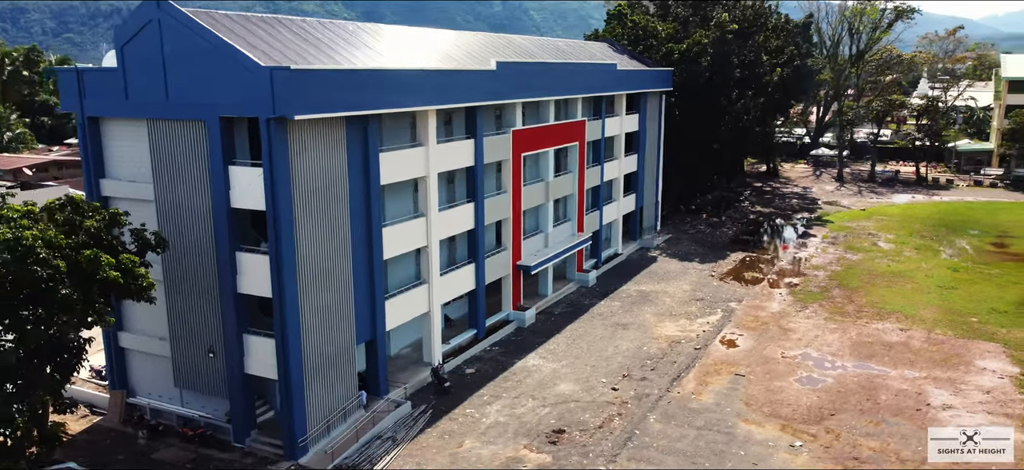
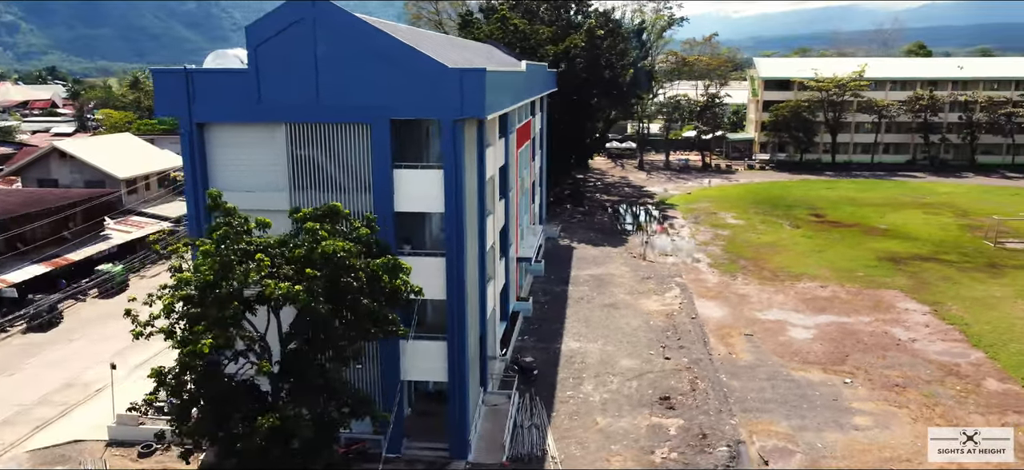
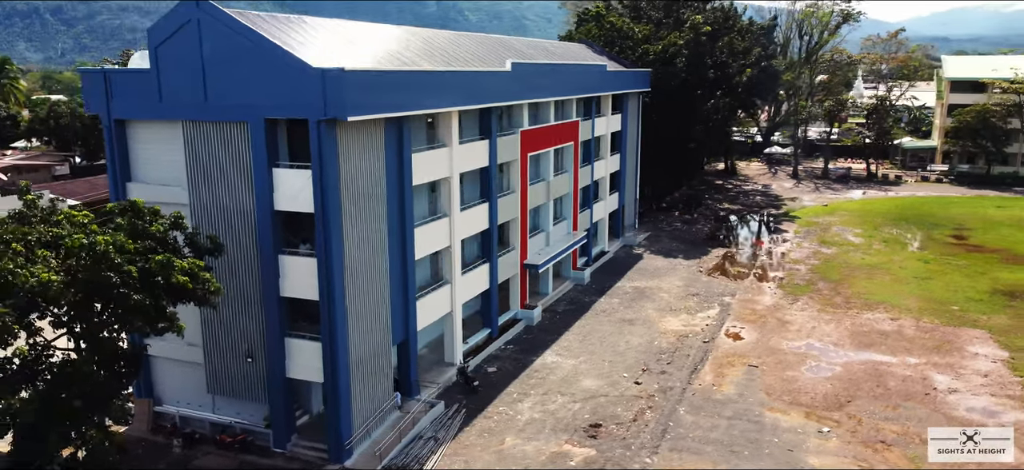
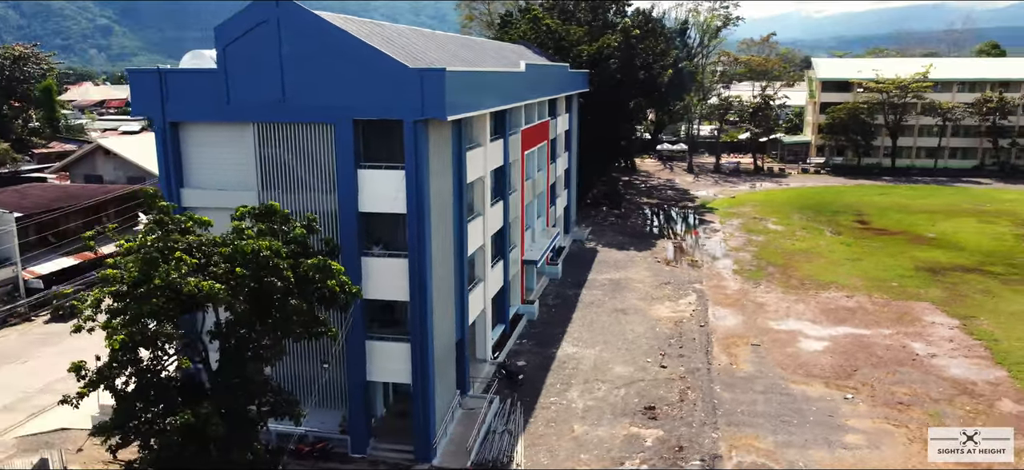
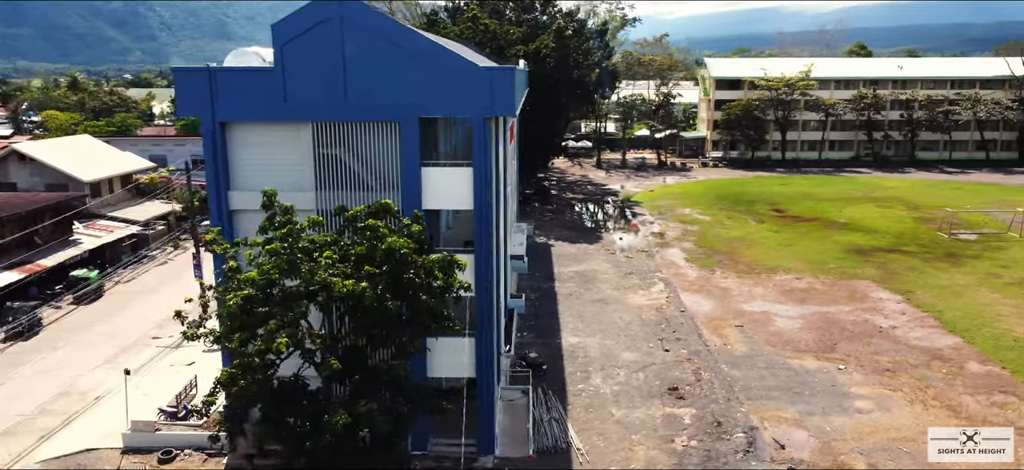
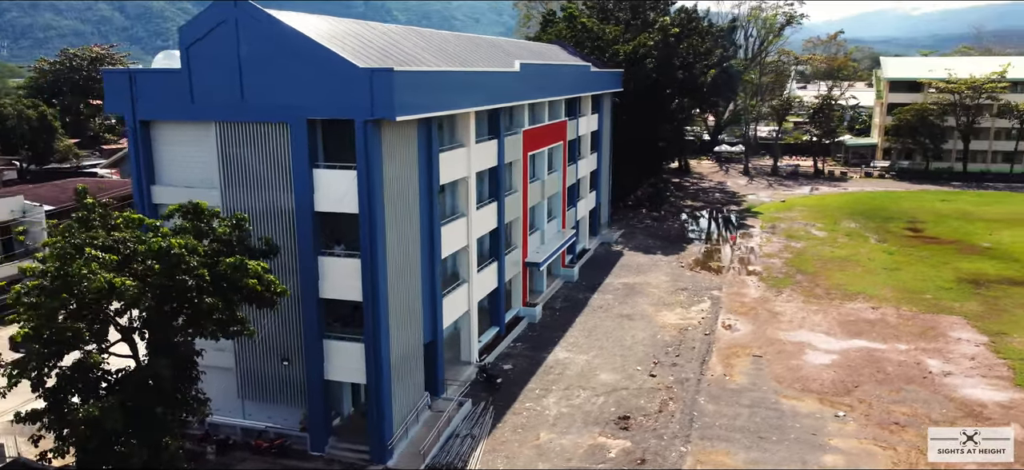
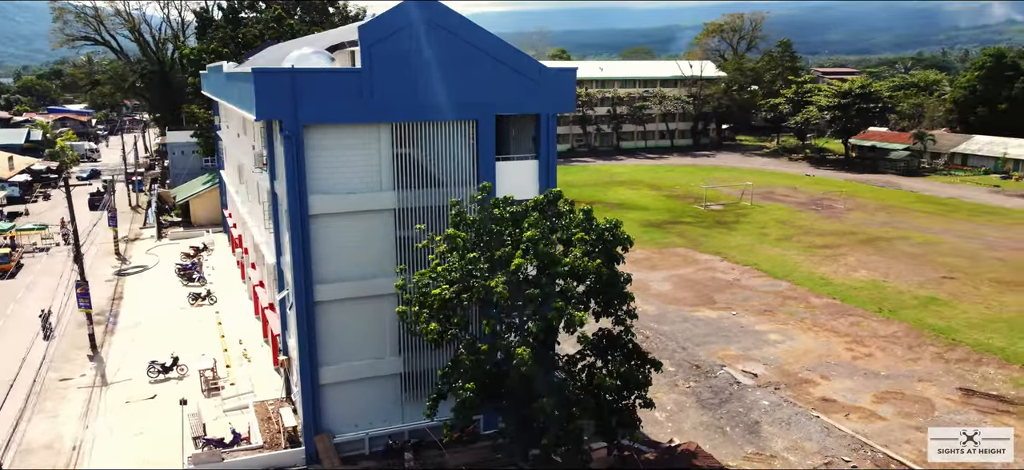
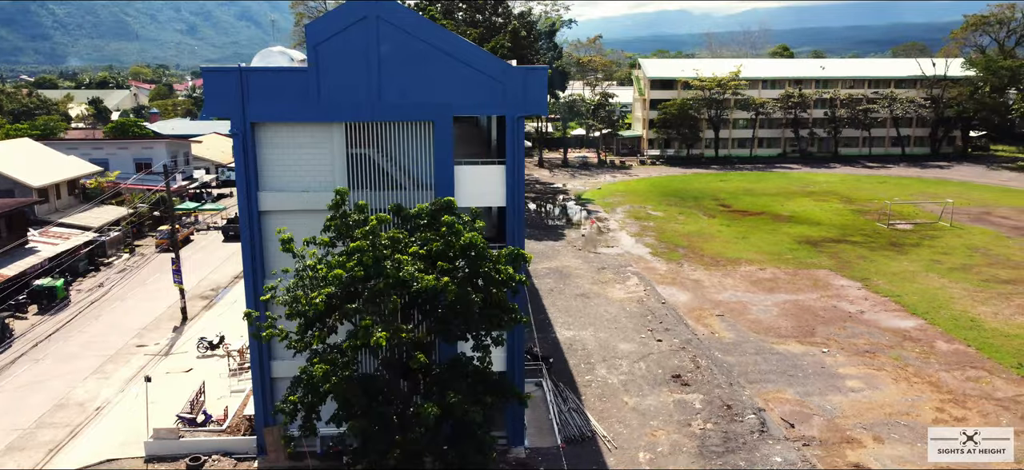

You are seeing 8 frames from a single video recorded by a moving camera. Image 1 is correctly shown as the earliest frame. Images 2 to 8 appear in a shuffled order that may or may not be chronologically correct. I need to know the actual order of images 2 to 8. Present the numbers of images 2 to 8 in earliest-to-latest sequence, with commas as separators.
3, 6, 4, 2, 5, 8, 7
